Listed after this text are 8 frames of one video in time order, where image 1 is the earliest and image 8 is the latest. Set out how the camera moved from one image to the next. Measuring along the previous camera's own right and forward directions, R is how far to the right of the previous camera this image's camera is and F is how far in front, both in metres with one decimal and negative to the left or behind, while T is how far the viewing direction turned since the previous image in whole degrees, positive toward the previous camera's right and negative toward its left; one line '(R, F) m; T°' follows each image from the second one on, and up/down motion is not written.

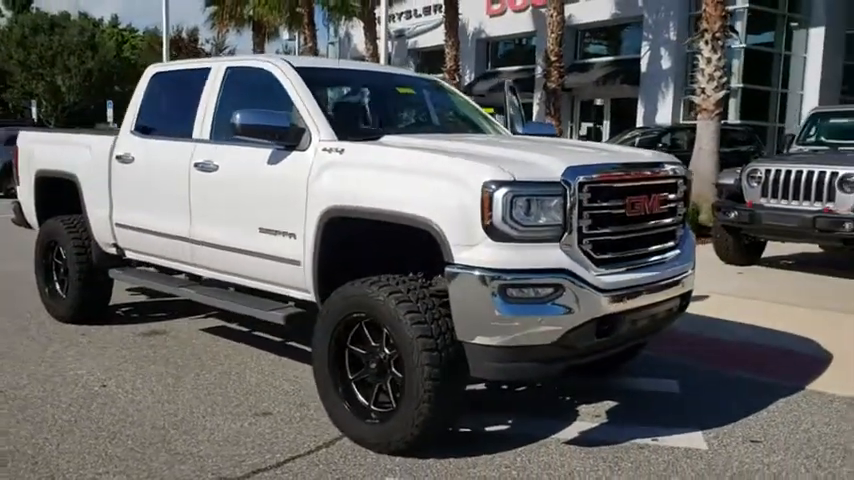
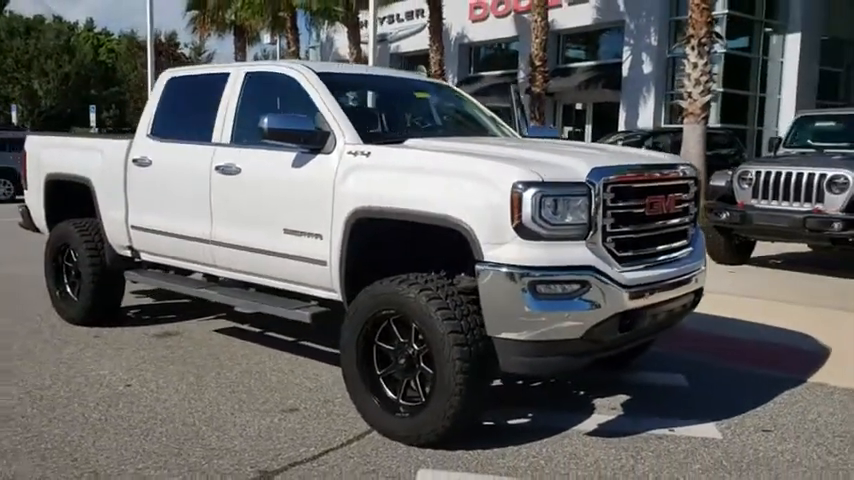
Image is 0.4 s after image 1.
(-0.3, -0.2) m; +2°
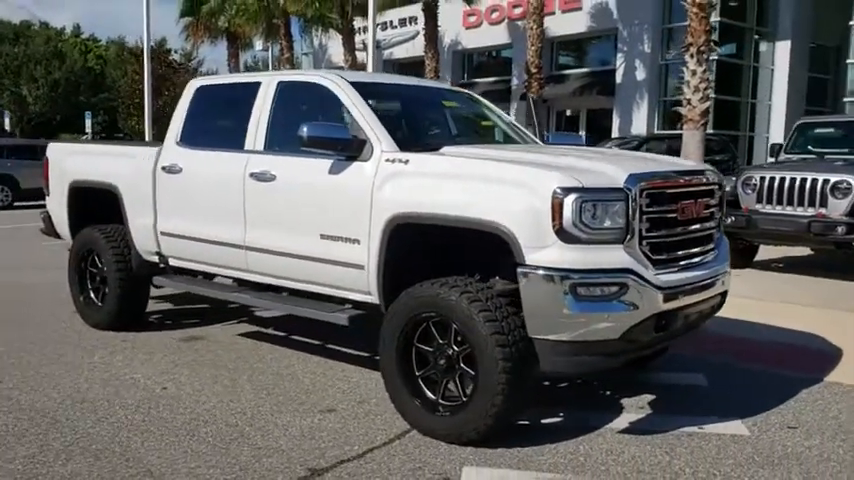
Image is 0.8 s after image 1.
(-0.3, -0.1) m; +1°
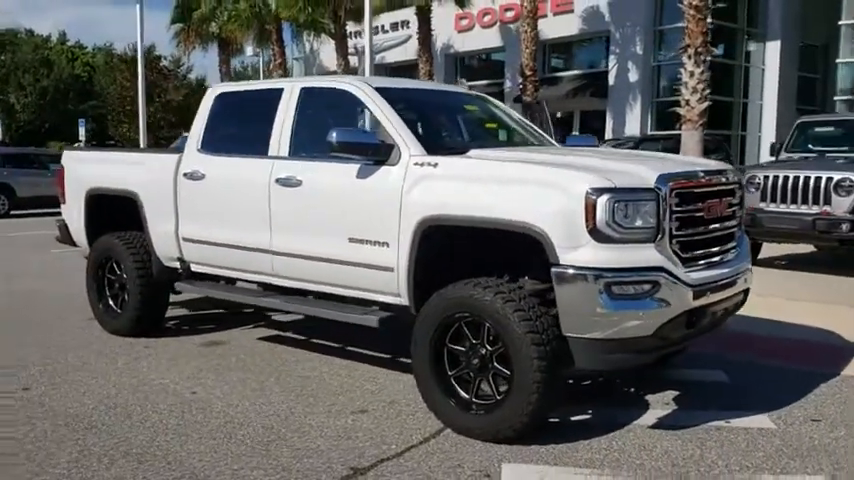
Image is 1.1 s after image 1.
(-0.3, -0.1) m; +1°
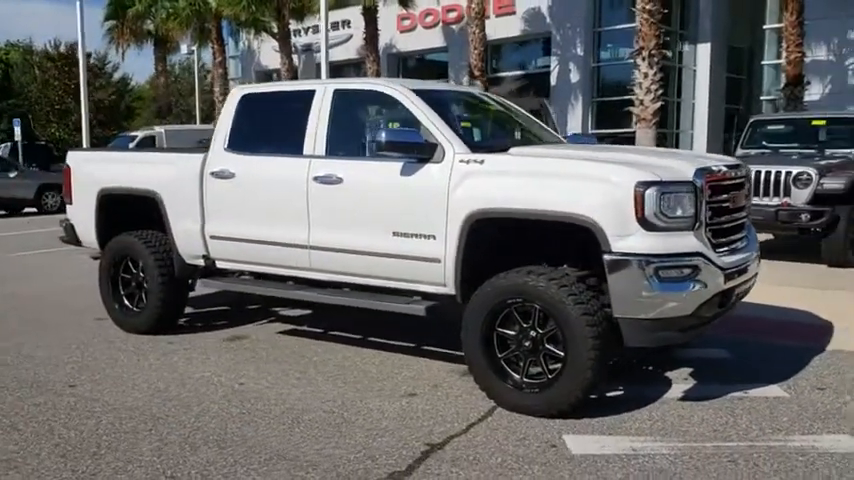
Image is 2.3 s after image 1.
(-0.8, -0.3) m; +5°
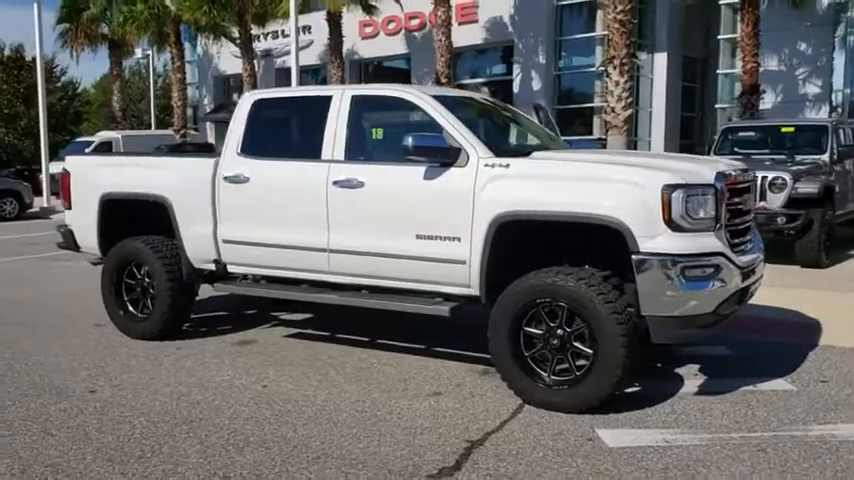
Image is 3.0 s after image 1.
(-0.5, -0.1) m; +4°
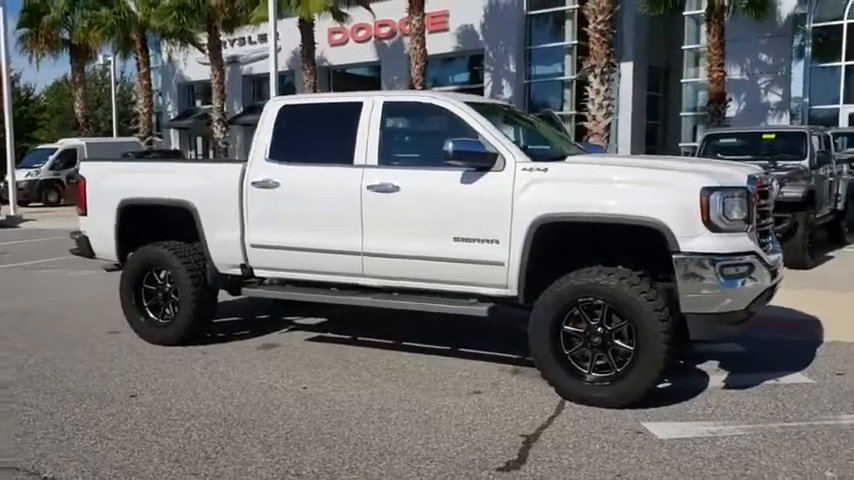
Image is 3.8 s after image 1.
(-0.6, -0.1) m; +3°
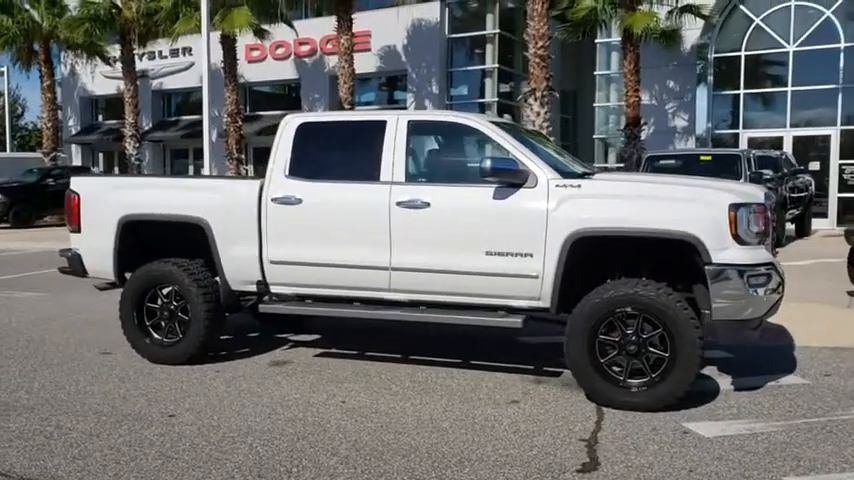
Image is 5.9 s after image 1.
(-1.1, -0.1) m; +8°
